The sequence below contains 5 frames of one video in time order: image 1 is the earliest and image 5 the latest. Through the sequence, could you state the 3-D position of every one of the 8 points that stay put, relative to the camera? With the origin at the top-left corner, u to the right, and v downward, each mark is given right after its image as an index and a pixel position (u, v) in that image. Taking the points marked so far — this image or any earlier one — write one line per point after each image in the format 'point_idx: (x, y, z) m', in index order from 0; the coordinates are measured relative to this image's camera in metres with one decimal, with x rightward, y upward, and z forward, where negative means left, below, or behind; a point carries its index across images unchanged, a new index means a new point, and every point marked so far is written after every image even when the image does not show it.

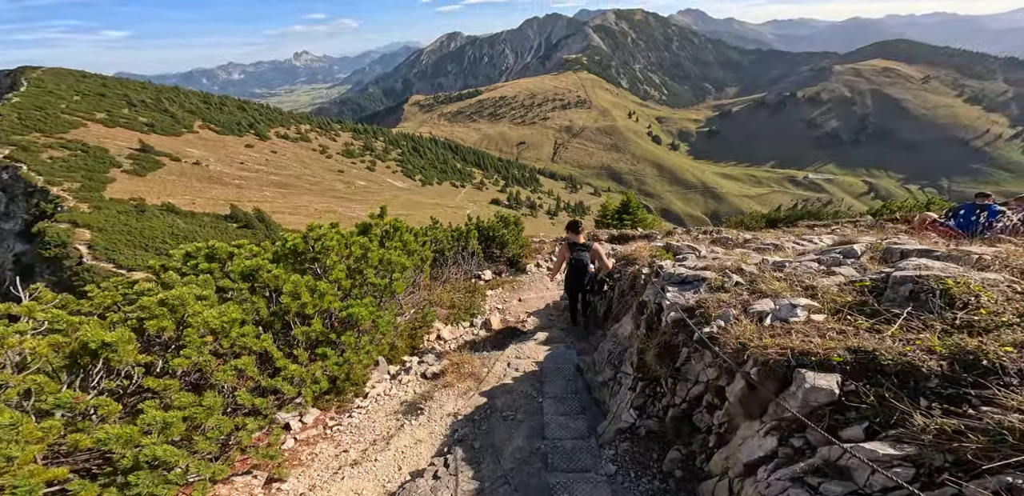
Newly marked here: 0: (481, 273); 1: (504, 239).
0: (-1.4, -1.1, +17.6) m
1: (-0.4, +0.4, +20.5) m
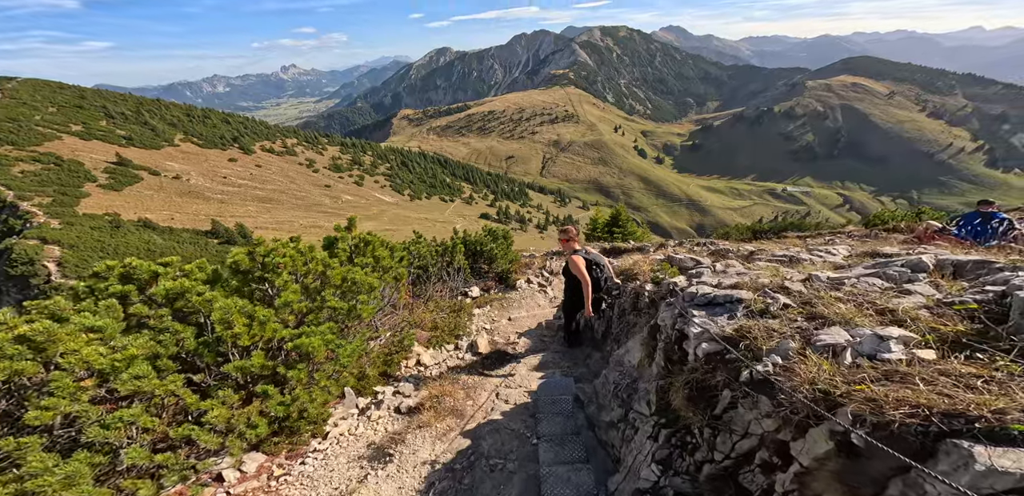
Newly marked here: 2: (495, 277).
0: (-1.8, -1.6, +17.2) m
1: (-1.0, -0.2, +20.2) m
2: (-0.8, -1.3, +20.0) m
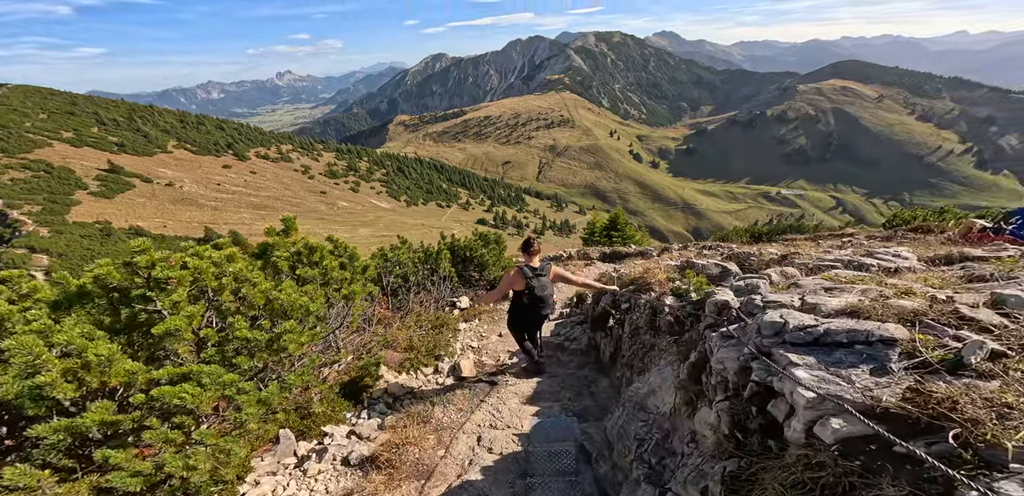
0: (-1.9, -1.8, +16.6) m
1: (-1.1, -0.4, +19.6) m
2: (-1.0, -1.5, +19.4) m
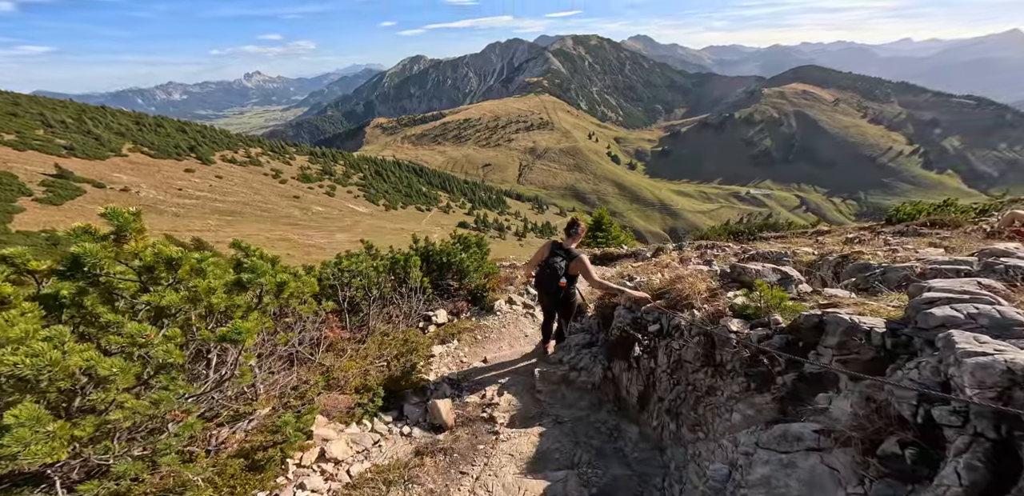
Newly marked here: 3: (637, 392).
0: (-2.4, -2.0, +14.3) m
1: (-1.8, -0.6, +17.3) m
2: (-1.6, -1.7, +17.1) m
3: (+2.4, -2.7, +8.7) m
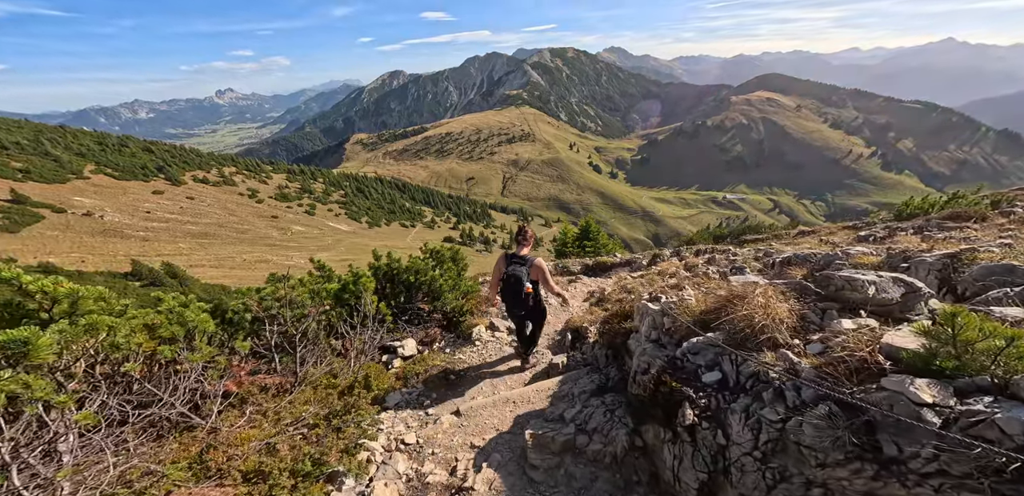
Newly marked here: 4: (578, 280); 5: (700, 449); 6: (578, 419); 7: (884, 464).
0: (-2.9, -2.3, +10.8) m
1: (-2.3, -1.1, +13.9) m
2: (-2.1, -2.1, +13.7) m
3: (+2.1, -2.7, +5.3) m
4: (+2.5, -1.2, +17.9) m
5: (+2.1, -2.3, +5.3) m
6: (+1.1, -2.7, +7.2) m
7: (+3.0, -1.8, +3.7) m
